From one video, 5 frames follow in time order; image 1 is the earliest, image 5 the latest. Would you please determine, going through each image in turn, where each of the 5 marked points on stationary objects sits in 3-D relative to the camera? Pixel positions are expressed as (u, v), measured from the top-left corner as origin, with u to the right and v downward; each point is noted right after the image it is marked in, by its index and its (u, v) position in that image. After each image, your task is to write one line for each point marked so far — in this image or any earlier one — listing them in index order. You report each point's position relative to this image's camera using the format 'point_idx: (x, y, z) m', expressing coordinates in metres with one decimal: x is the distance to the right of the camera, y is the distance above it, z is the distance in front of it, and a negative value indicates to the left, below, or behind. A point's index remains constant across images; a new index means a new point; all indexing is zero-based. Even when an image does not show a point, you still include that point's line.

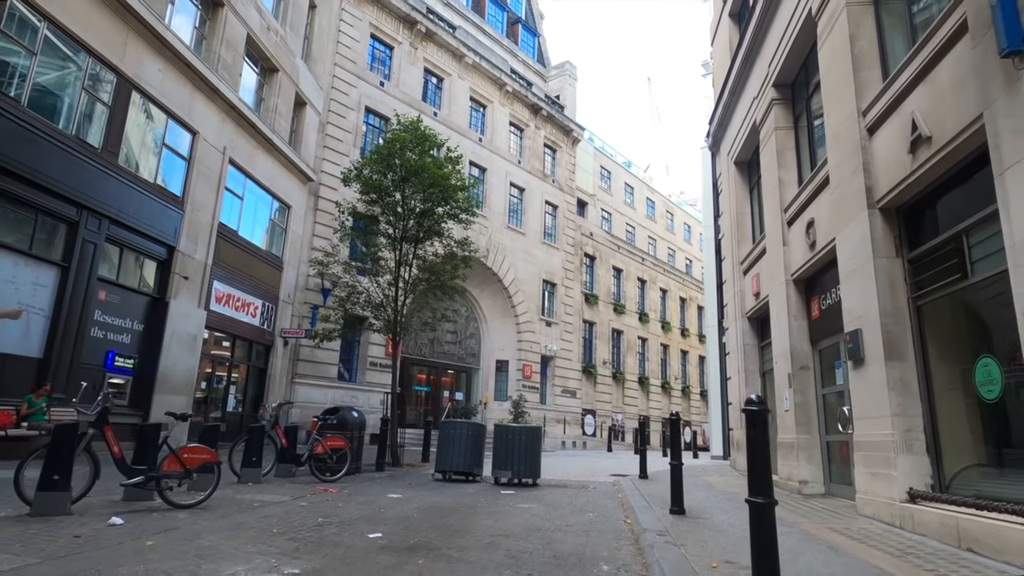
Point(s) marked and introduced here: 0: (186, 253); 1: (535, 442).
0: (-8.6, +0.9, +15.7) m
1: (+0.4, -2.8, +10.9) m
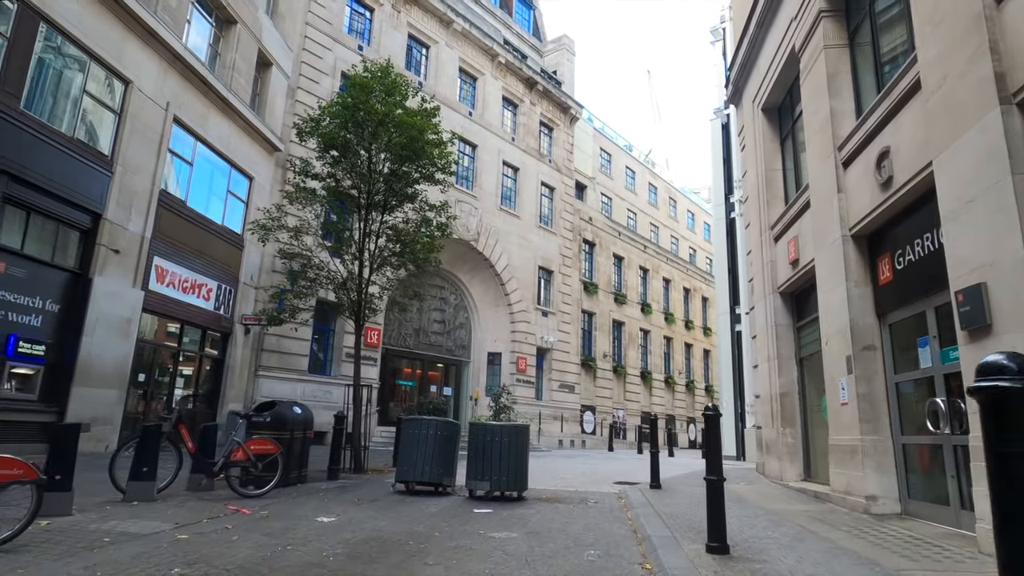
0: (-8.9, +1.5, +13.4) m
1: (+0.1, -2.3, +8.6) m
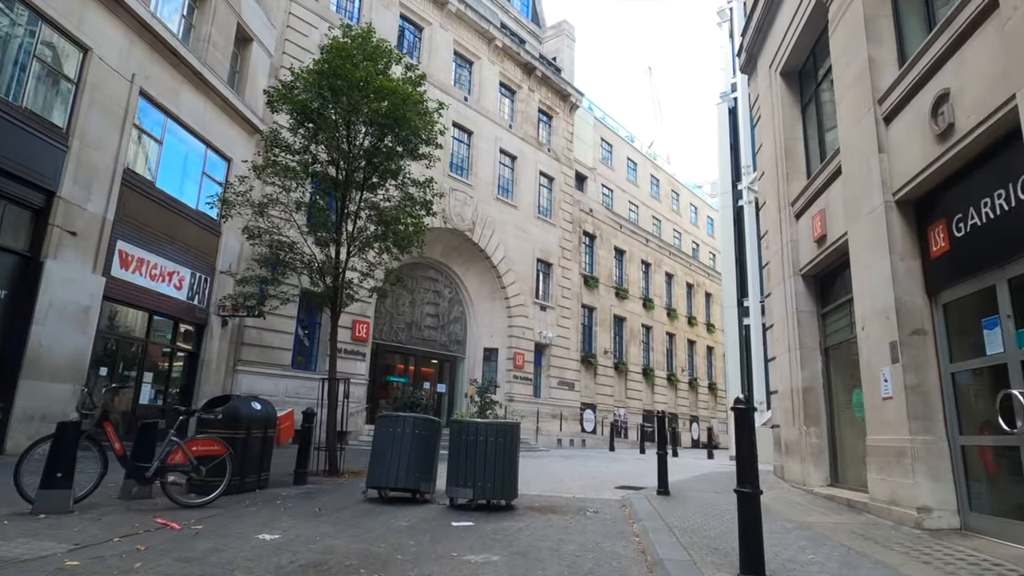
0: (-9.1, +1.8, +12.3) m
1: (0.0, -2.0, +7.5) m
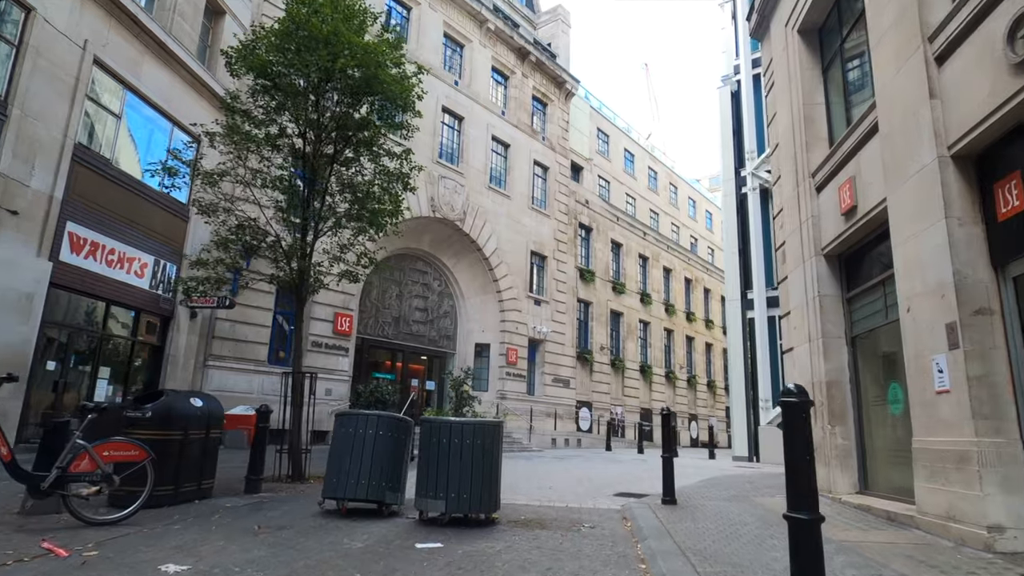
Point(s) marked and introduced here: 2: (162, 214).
0: (-9.3, +2.1, +11.1) m
1: (-0.2, -1.7, +6.3) m
2: (-8.9, +1.9, +15.1) m
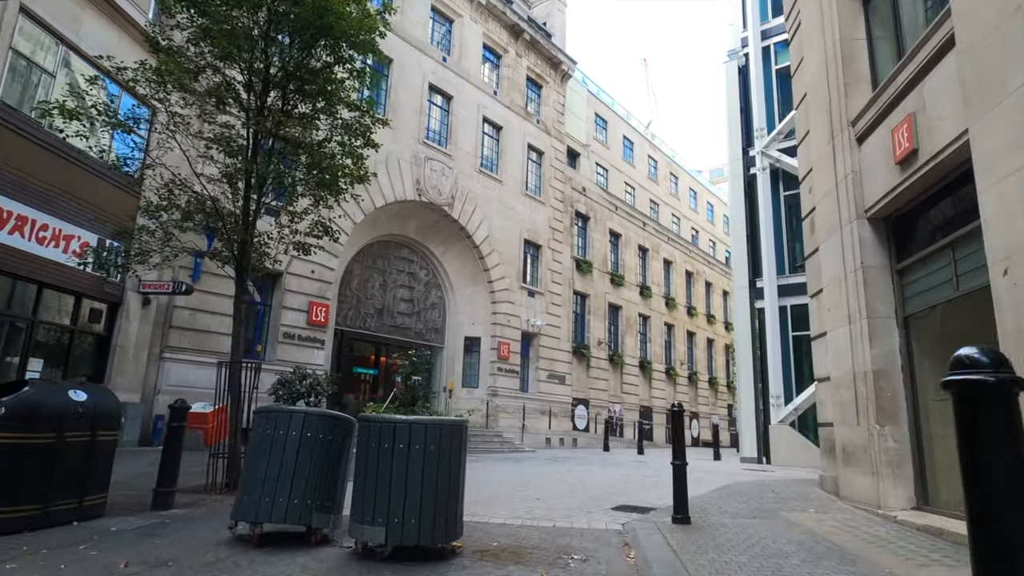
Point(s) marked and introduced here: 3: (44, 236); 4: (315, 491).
0: (-9.6, +2.4, +9.5) m
1: (-0.5, -1.4, +4.8) m
2: (-9.1, +2.2, +13.6) m
3: (-9.3, +1.0, +11.9) m
4: (-1.7, -1.7, +5.0) m
